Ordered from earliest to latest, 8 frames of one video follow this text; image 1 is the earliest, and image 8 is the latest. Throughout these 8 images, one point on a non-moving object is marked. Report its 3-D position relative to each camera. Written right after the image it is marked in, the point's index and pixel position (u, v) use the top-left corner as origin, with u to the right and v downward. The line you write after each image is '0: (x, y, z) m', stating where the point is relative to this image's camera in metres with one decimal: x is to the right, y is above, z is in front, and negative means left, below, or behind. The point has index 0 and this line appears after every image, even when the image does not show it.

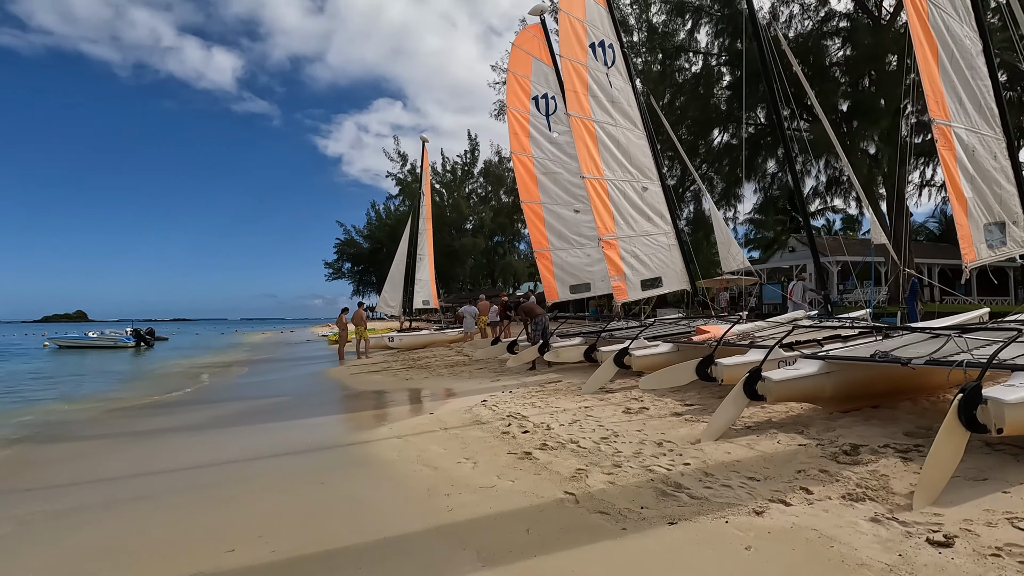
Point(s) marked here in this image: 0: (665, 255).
0: (+2.7, +0.6, +9.4) m
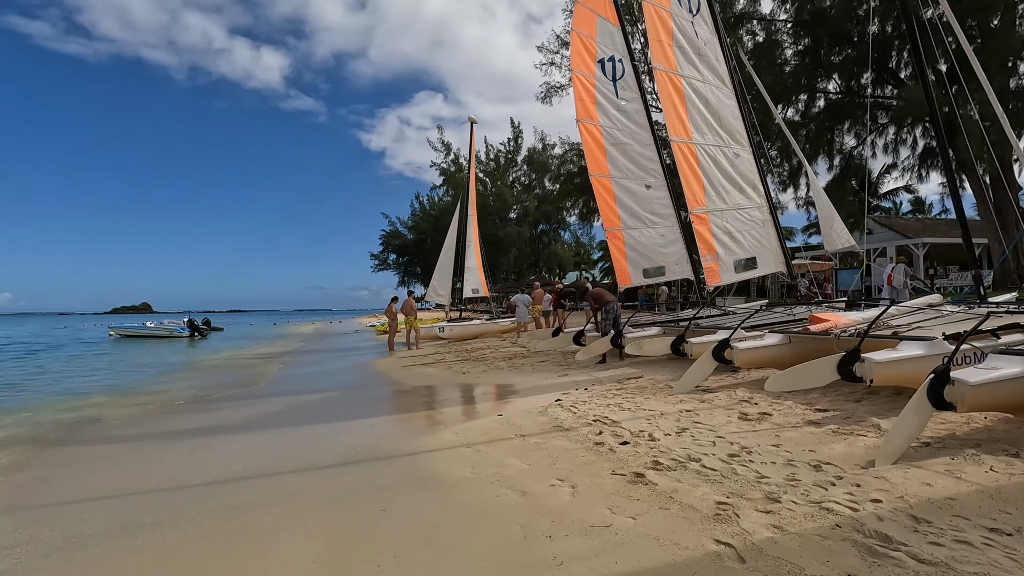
0: (+3.7, +0.8, +8.1) m
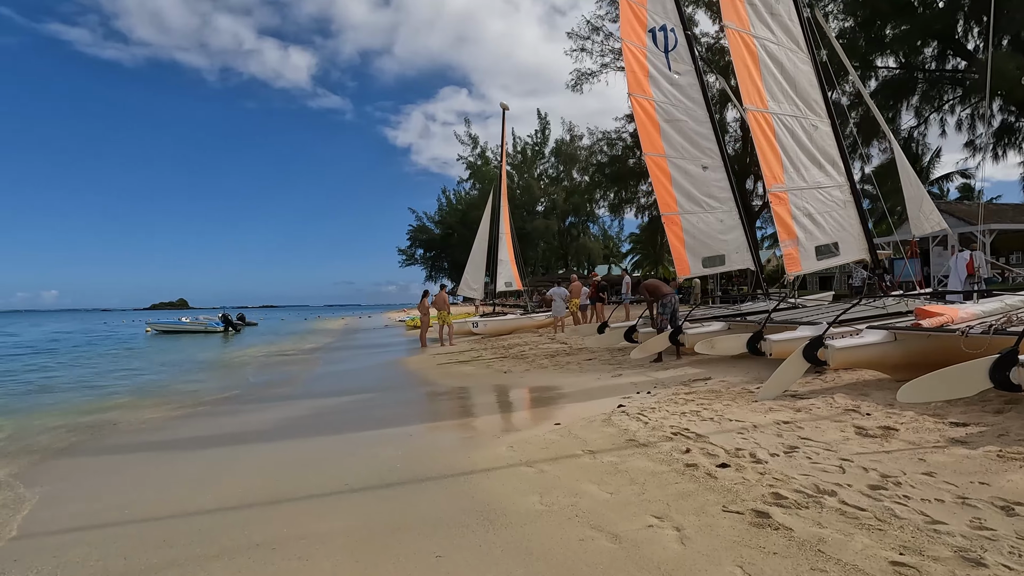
0: (+4.4, +1.0, +7.1) m
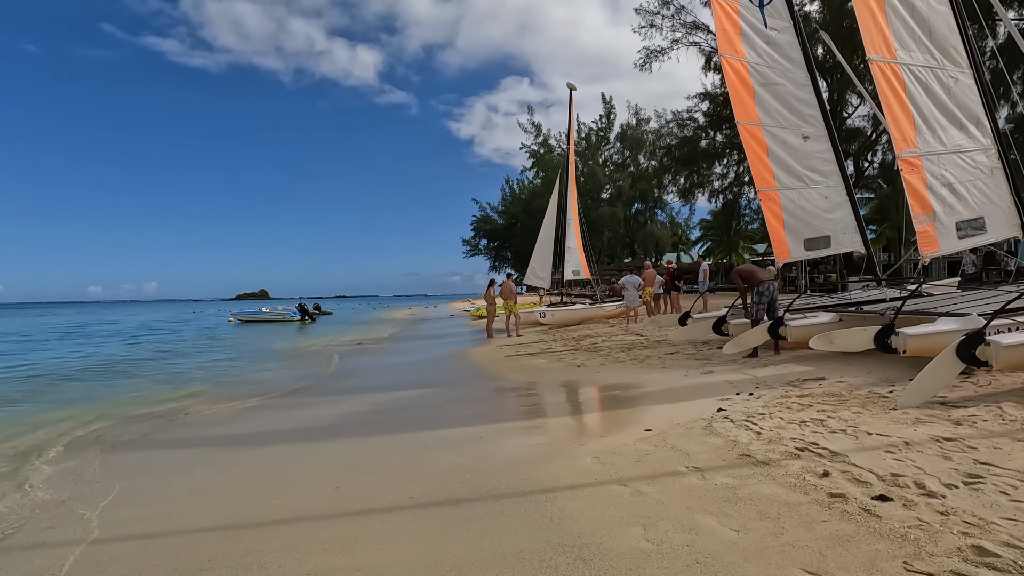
0: (+5.3, +1.2, +5.9) m
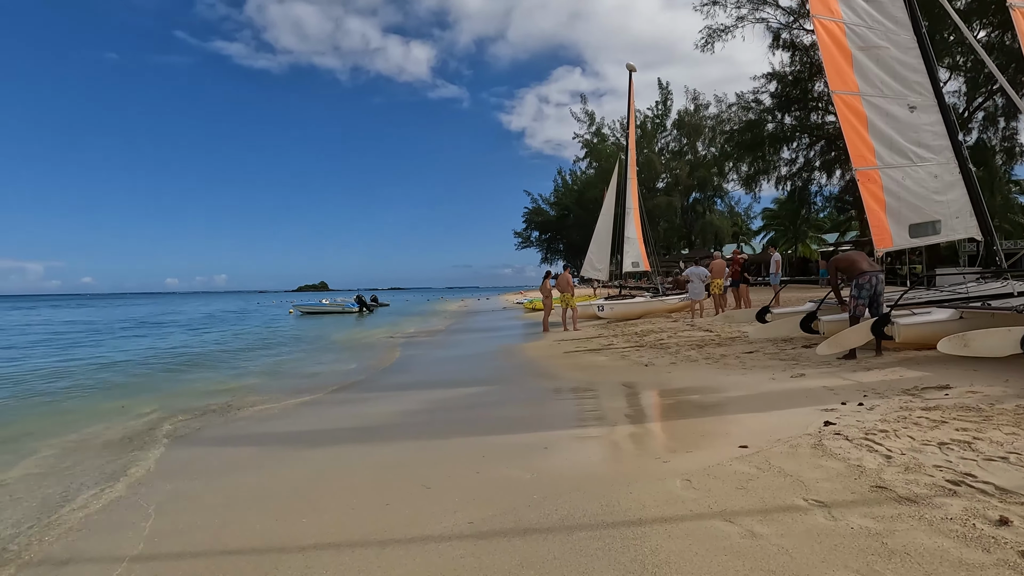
0: (+5.9, +1.2, +4.8) m
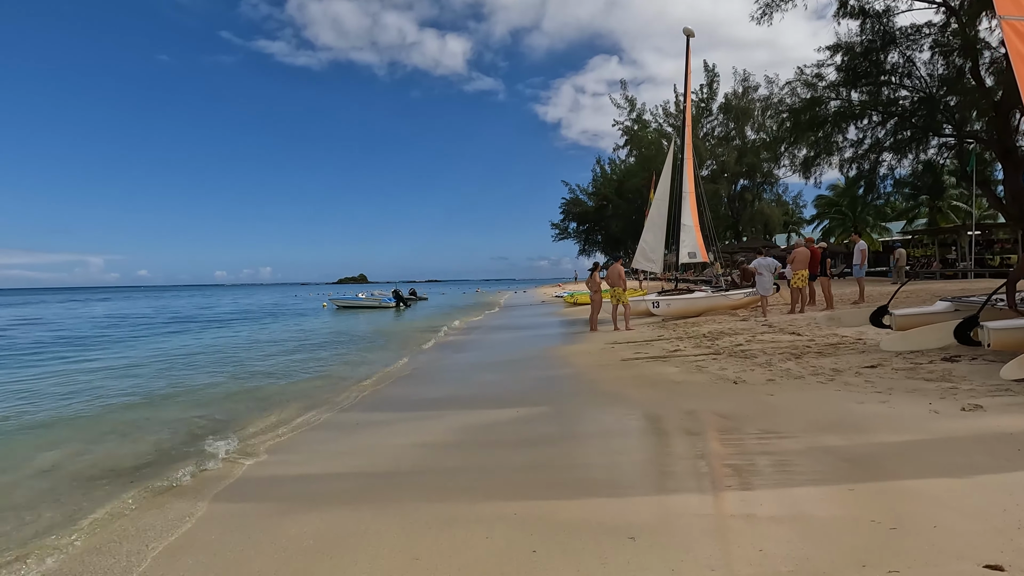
0: (+6.3, +1.2, +2.9) m
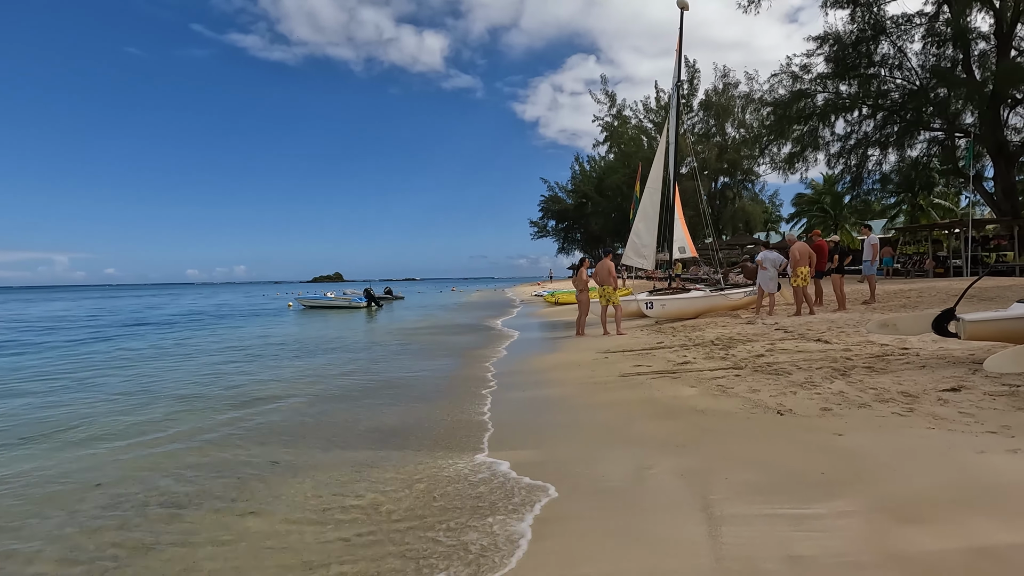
0: (+6.2, +1.2, +1.6) m
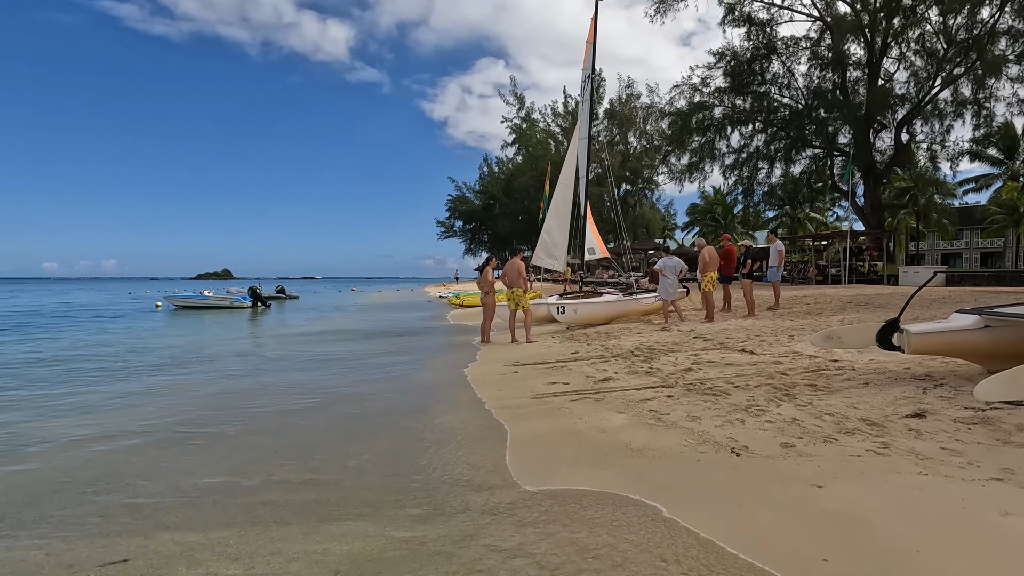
0: (+5.9, +1.1, +1.4) m
